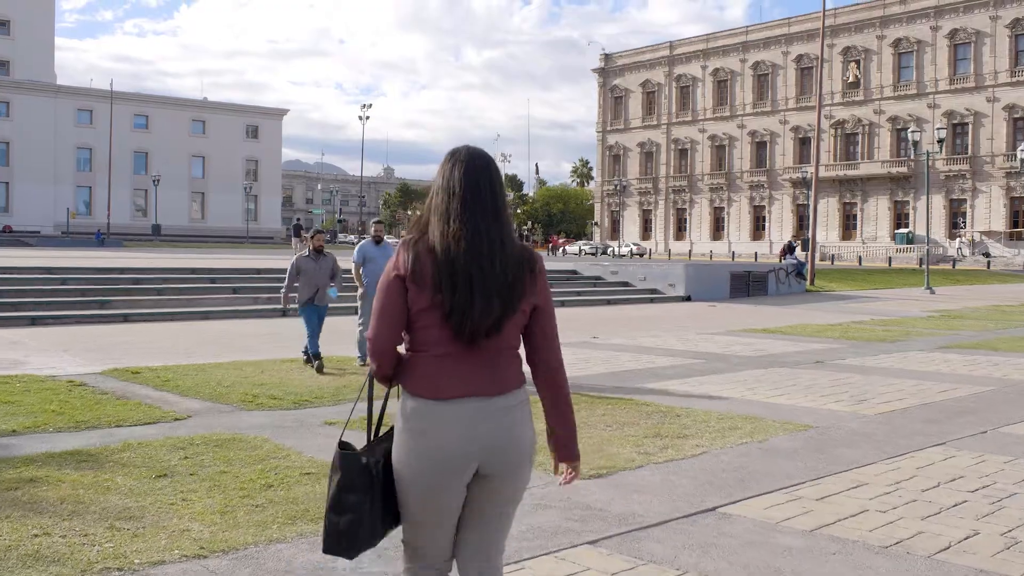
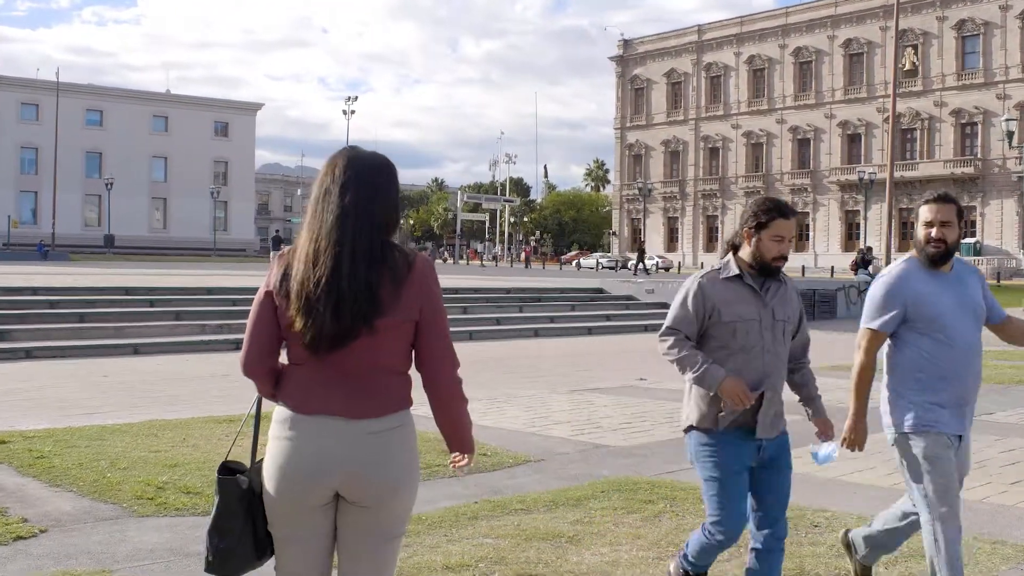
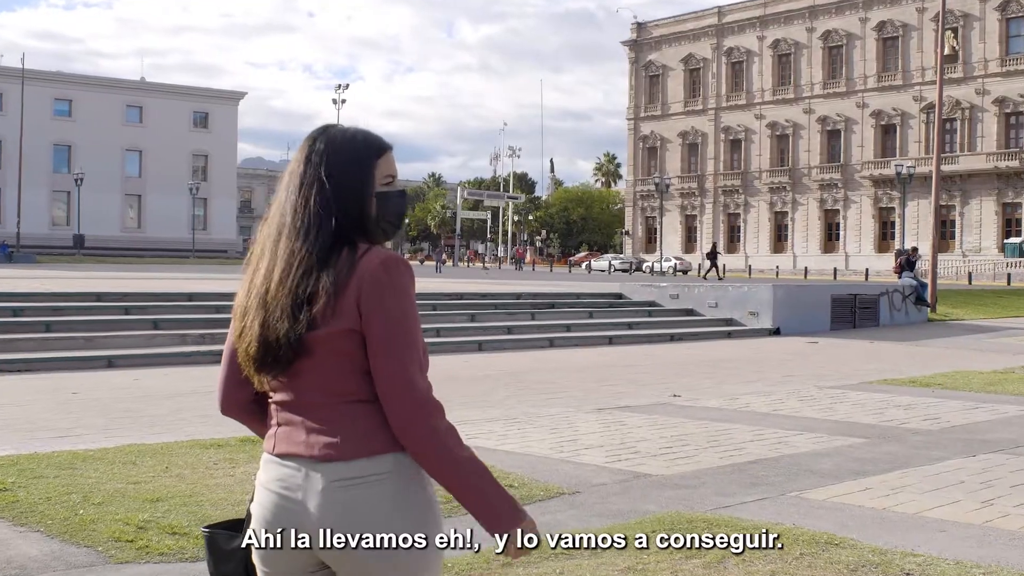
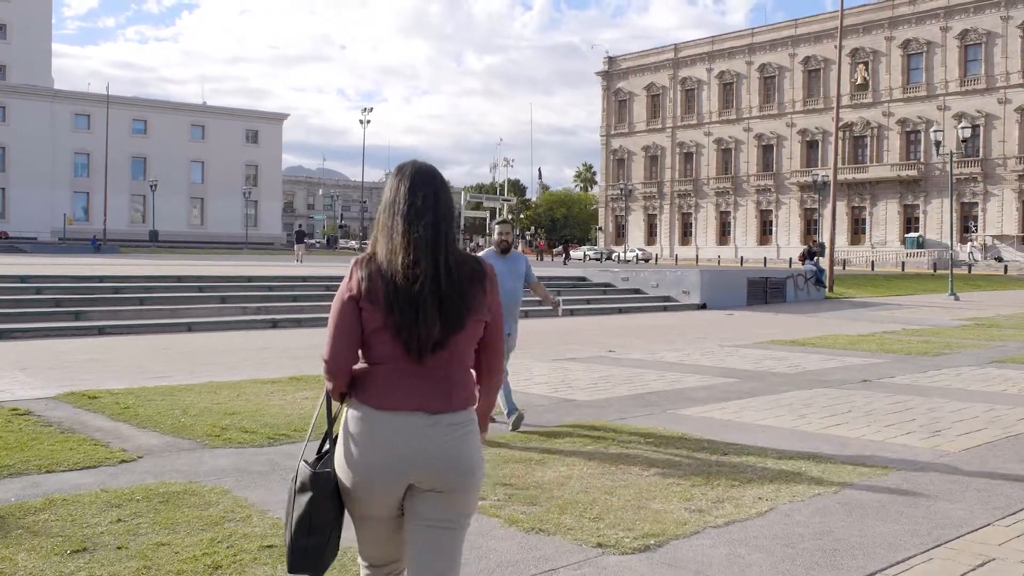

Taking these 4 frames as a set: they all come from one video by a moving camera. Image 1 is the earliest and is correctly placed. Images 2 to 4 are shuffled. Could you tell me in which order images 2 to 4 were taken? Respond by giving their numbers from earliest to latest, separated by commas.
4, 2, 3
